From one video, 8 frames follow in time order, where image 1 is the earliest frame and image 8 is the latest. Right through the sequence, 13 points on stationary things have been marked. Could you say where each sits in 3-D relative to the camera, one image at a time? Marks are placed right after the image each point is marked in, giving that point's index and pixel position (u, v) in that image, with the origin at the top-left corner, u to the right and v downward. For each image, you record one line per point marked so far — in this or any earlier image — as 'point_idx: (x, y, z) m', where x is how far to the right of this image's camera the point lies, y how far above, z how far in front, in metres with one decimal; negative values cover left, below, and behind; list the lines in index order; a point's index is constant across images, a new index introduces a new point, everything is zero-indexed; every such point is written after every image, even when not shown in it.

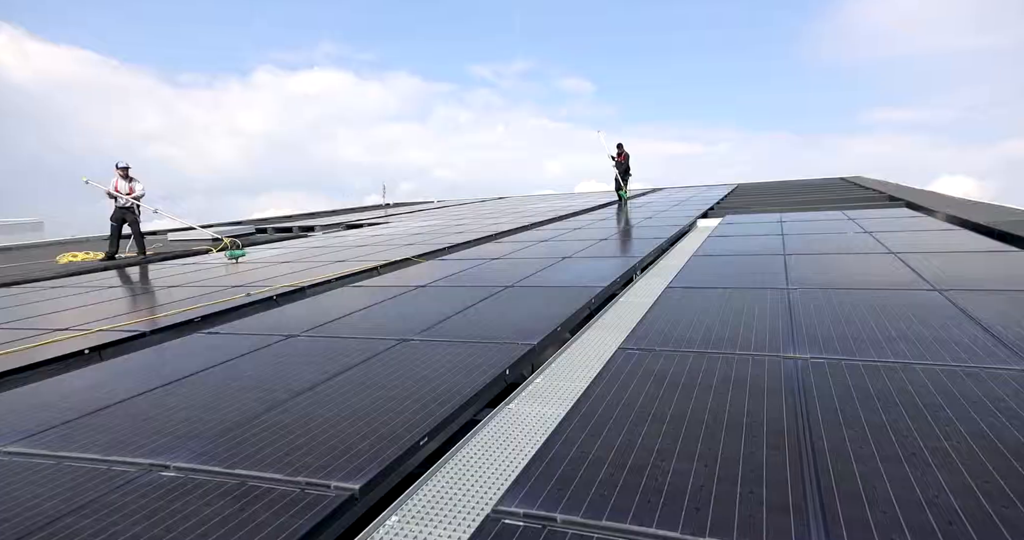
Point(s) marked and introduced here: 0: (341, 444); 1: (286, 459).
0: (-1.0, -1.0, +3.1) m
1: (-1.2, -1.0, +2.9) m
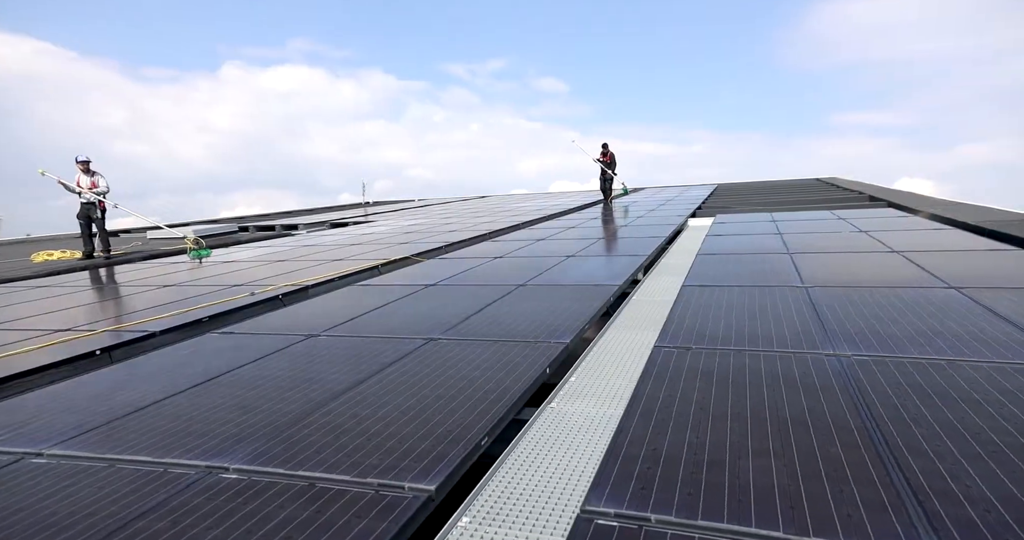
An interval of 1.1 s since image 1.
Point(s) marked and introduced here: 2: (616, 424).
0: (-0.6, -1.0, +3.0) m
1: (-0.9, -1.0, +2.9) m
2: (+0.8, -1.0, +3.6) m
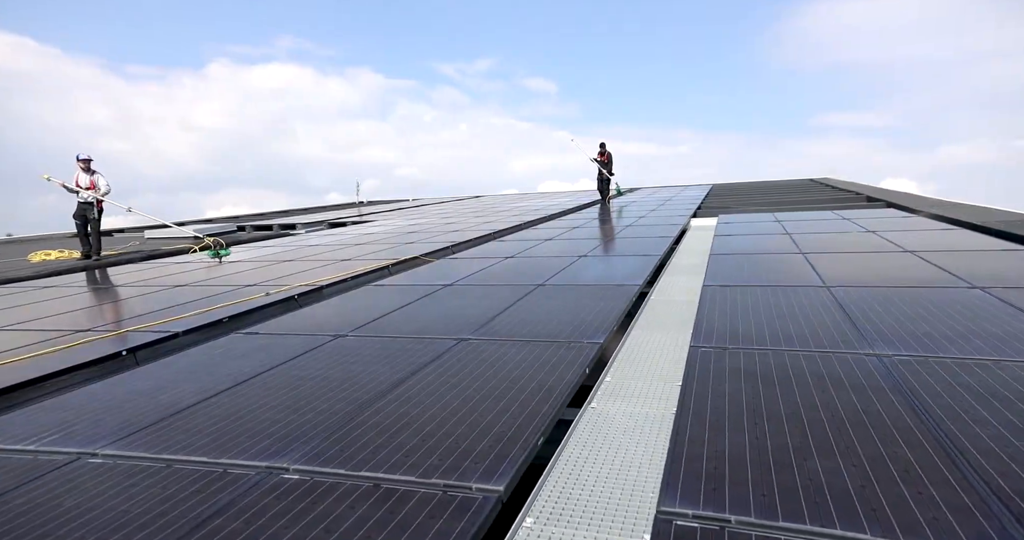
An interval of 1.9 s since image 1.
0: (-0.3, -1.0, +3.0) m
1: (-0.6, -1.0, +2.9) m
2: (+1.1, -1.0, +3.7) m
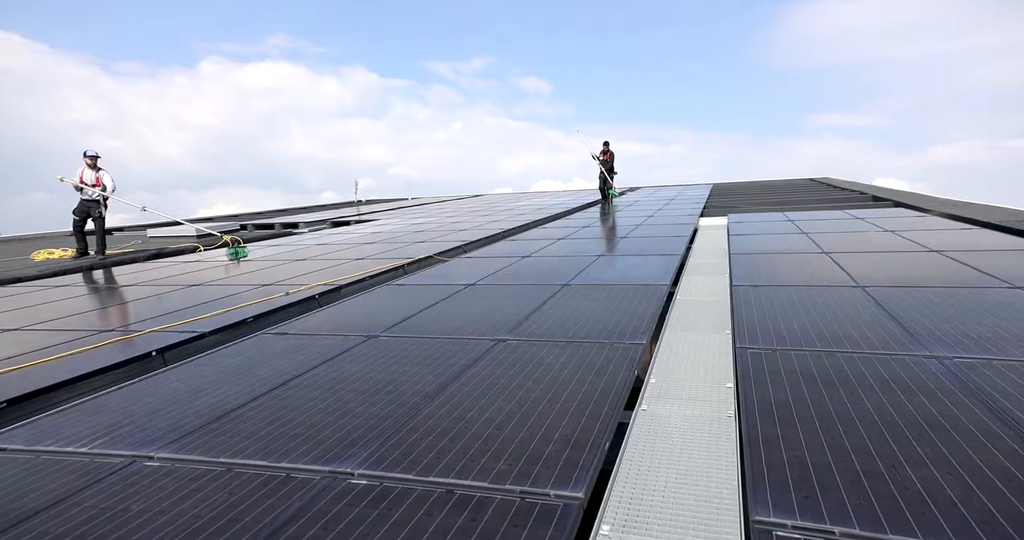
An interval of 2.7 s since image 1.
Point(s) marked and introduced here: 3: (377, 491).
0: (+0.1, -1.0, +3.0) m
1: (-0.2, -1.0, +2.8) m
2: (+1.5, -1.0, +3.6) m
3: (-0.6, -1.1, +2.6) m
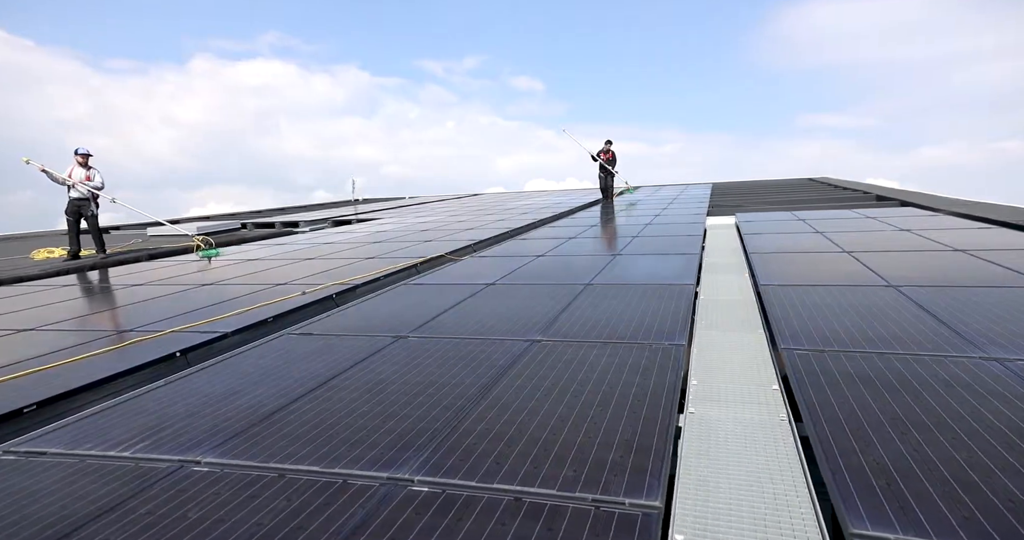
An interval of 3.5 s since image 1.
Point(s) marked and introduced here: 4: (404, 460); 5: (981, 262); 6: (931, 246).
0: (+0.4, -1.0, +2.9) m
1: (+0.1, -1.0, +2.7) m
2: (+1.8, -1.0, +3.5) m
3: (-0.3, -1.1, +2.5) m
4: (-0.6, -1.0, +2.9) m
5: (+7.5, +0.1, +8.6) m
6: (+8.7, +0.5, +11.2) m
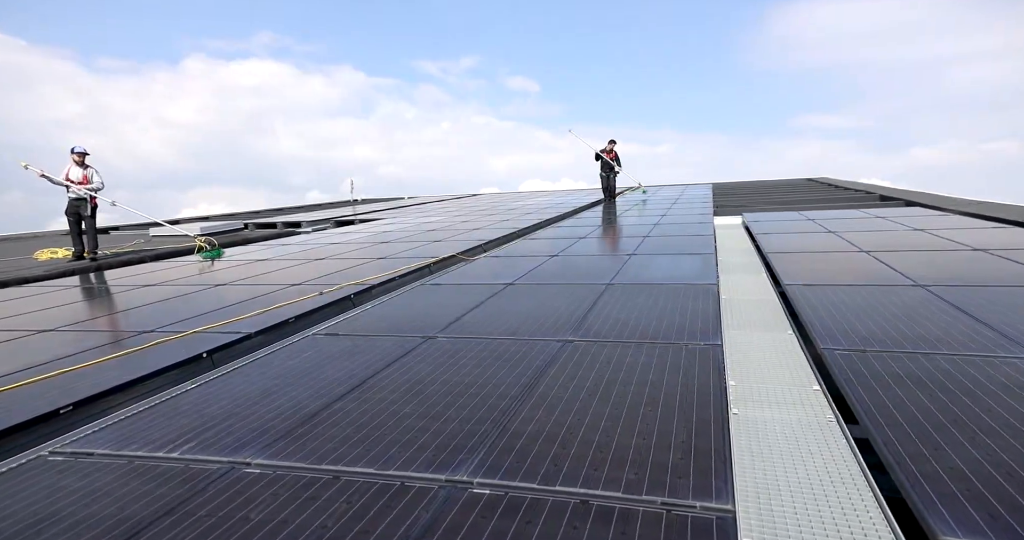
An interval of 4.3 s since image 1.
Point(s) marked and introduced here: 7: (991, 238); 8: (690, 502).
0: (+0.7, -1.0, +2.8) m
1: (+0.4, -1.0, +2.7) m
2: (+2.1, -1.0, +3.4) m
3: (0.0, -1.1, +2.4) m
4: (-0.3, -1.0, +2.9) m
5: (+7.8, +0.2, +8.5) m
6: (+9.0, +0.5, +11.1) m
7: (+11.1, +0.8, +12.5) m
8: (+0.8, -1.0, +2.3) m
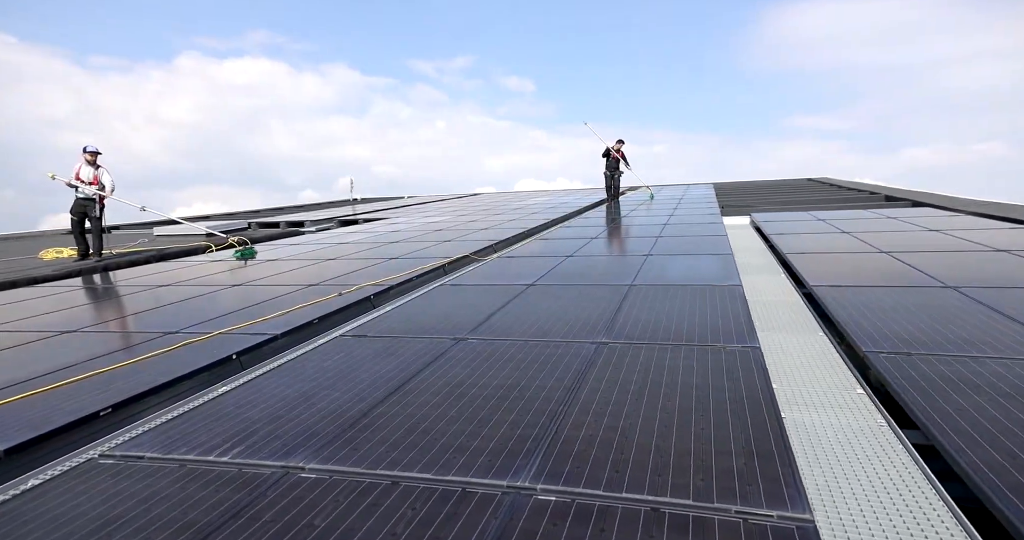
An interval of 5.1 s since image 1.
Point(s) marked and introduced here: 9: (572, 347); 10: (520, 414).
0: (+1.0, -1.0, +2.8) m
1: (+0.7, -1.0, +2.6) m
2: (+2.5, -1.1, +3.4) m
3: (+0.3, -1.1, +2.4) m
4: (0.0, -1.0, +2.8) m
5: (+8.1, +0.1, +8.4) m
6: (+9.4, +0.5, +11.0) m
7: (+11.5, +0.8, +12.4) m
8: (+1.1, -1.0, +2.3) m
9: (+0.6, -0.7, +5.0) m
10: (0.0, -0.9, +3.5) m
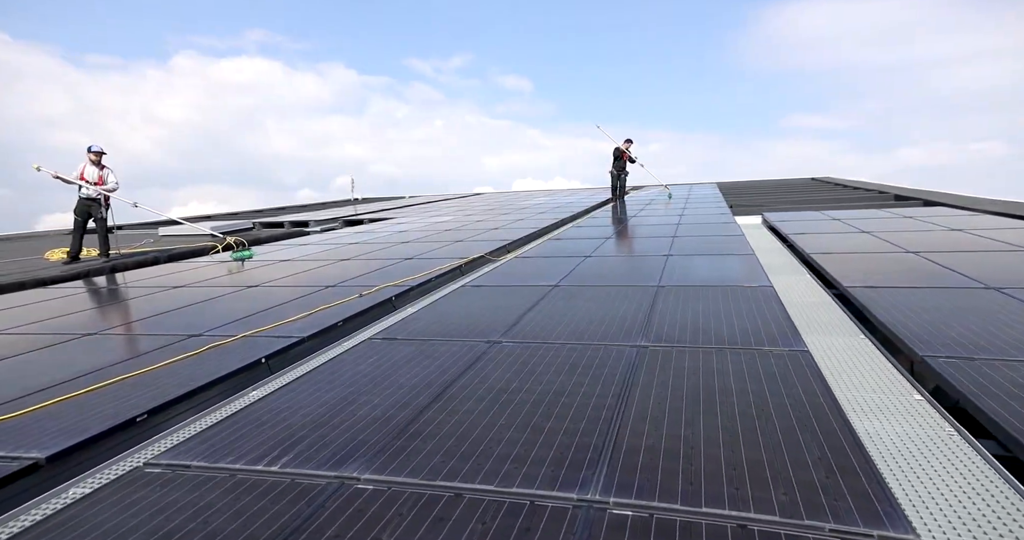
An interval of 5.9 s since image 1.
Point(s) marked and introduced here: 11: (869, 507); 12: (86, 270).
0: (+1.3, -1.0, +2.6) m
1: (+1.1, -1.0, +2.5) m
2: (+2.8, -1.1, +3.2) m
3: (+0.6, -1.1, +2.3) m
4: (+0.4, -1.0, +2.7) m
5: (+8.5, +0.1, +8.2) m
6: (+9.8, +0.5, +10.8) m
7: (+11.9, +0.8, +12.1) m
8: (+1.4, -1.0, +2.2) m
9: (+0.9, -0.7, +4.9) m
10: (+0.4, -1.0, +3.4) m
11: (+1.5, -1.0, +2.3) m
12: (-11.9, 0.0, +15.5) m
